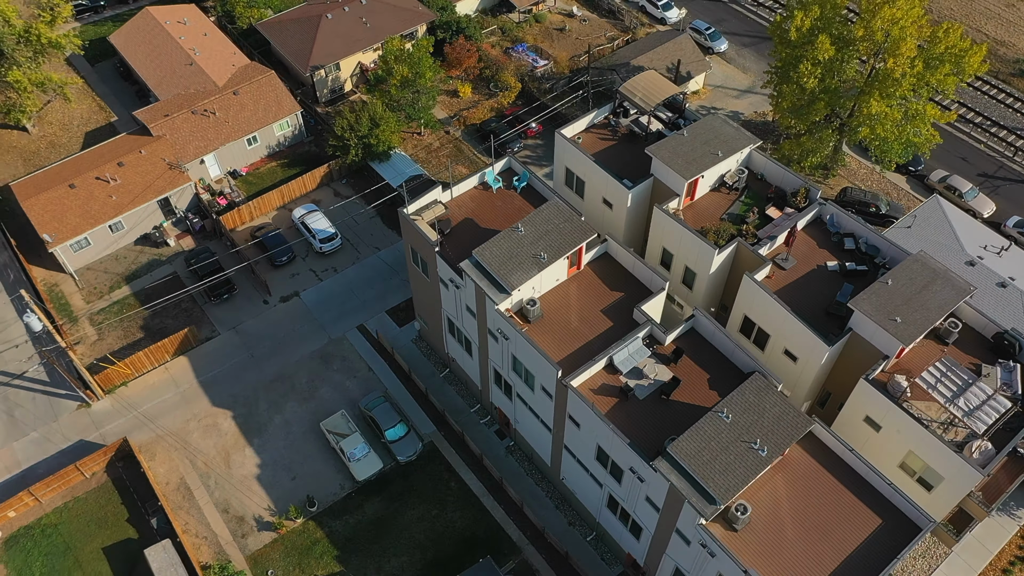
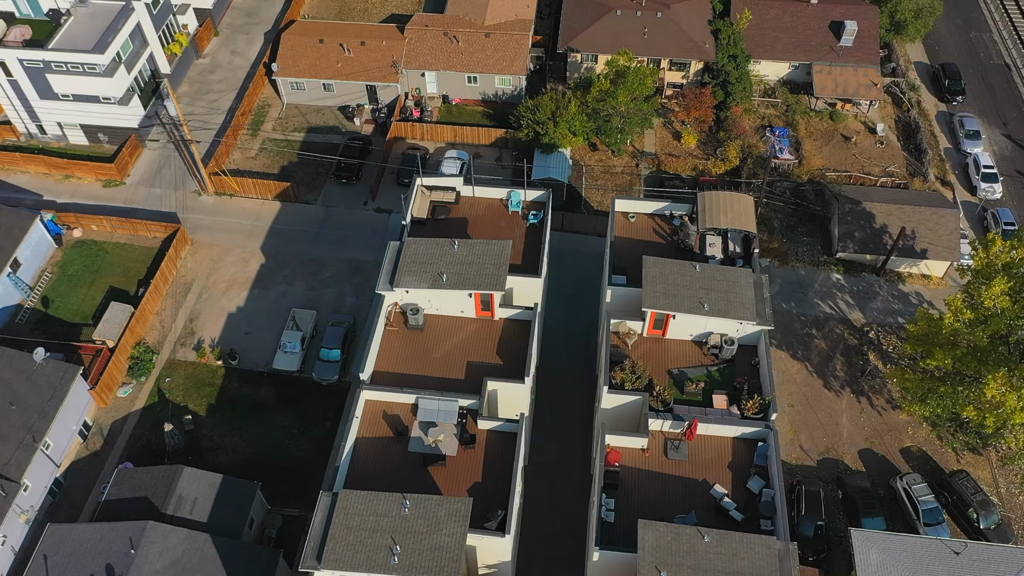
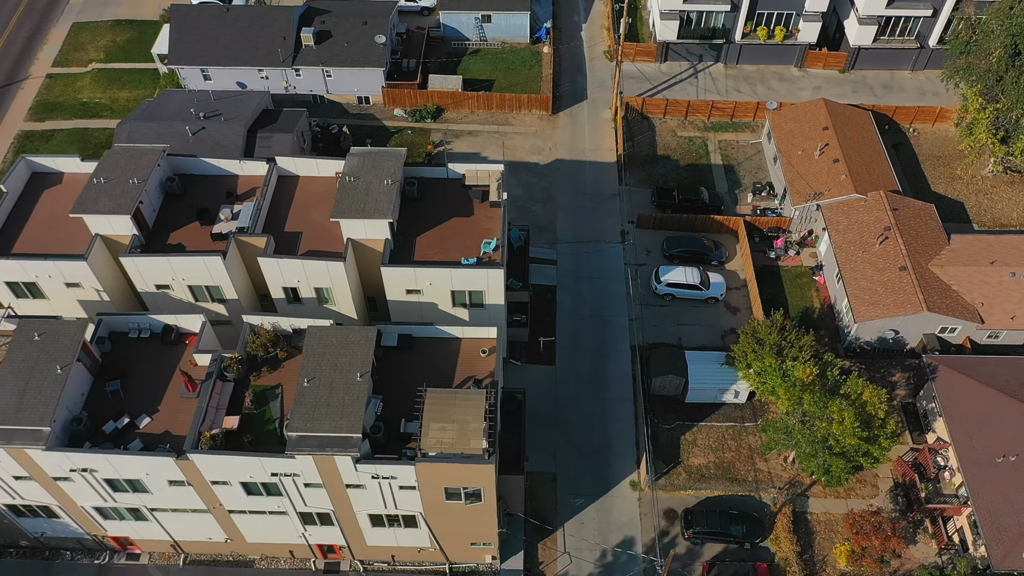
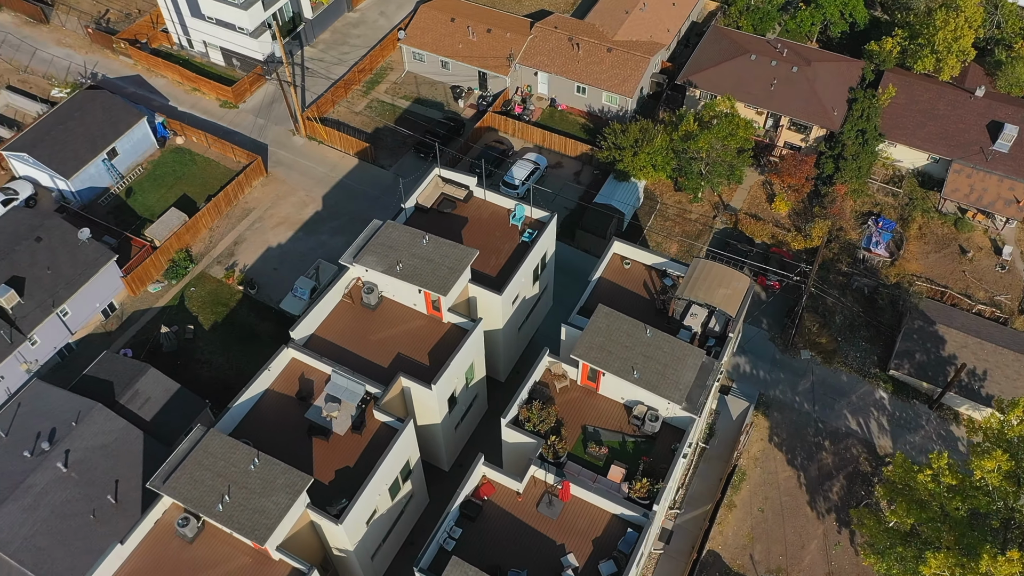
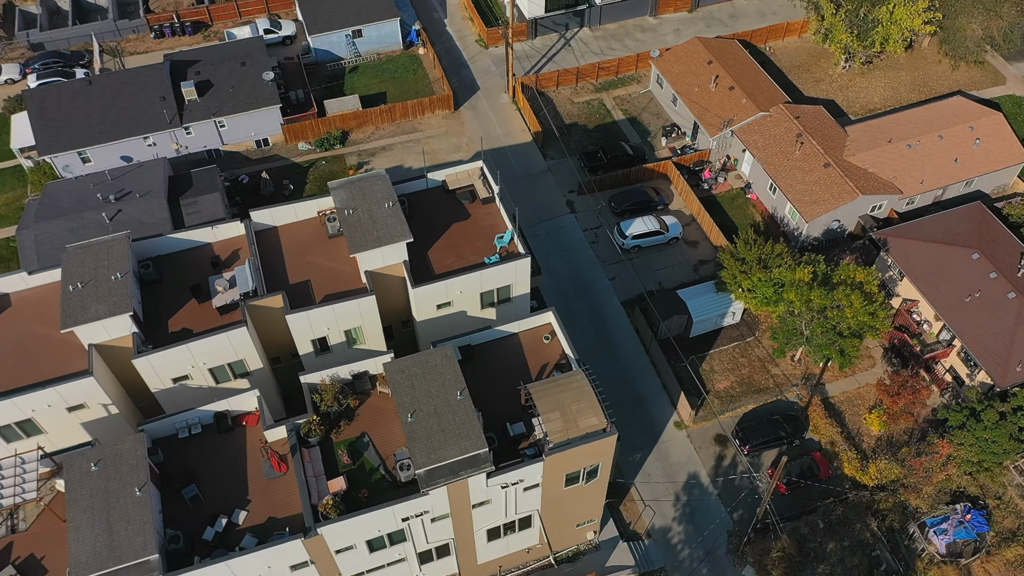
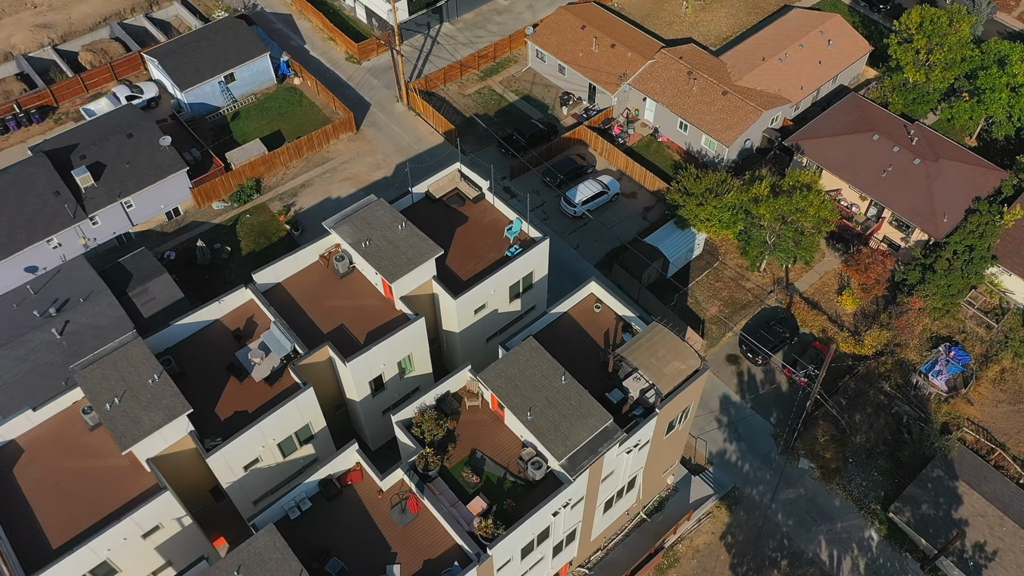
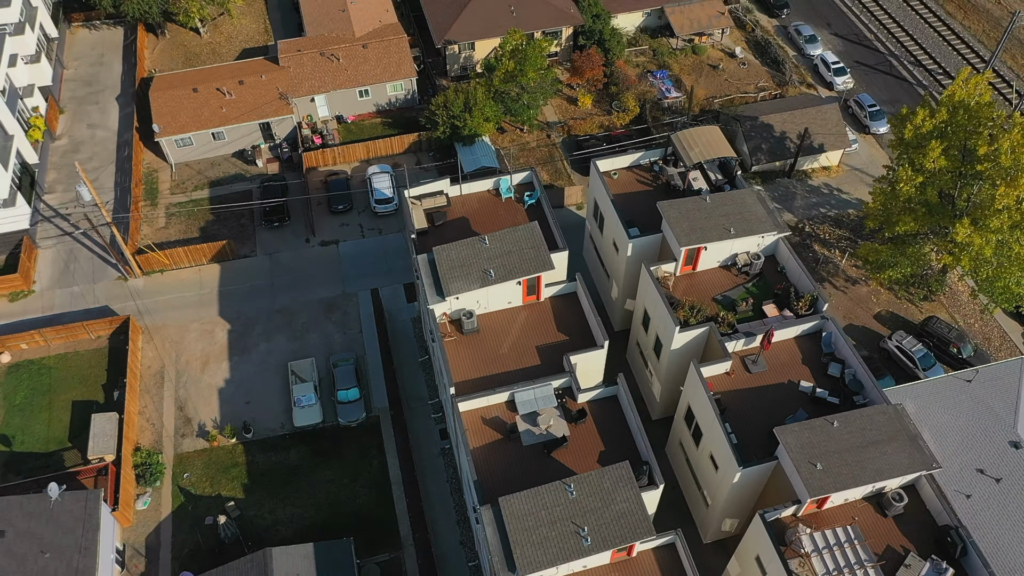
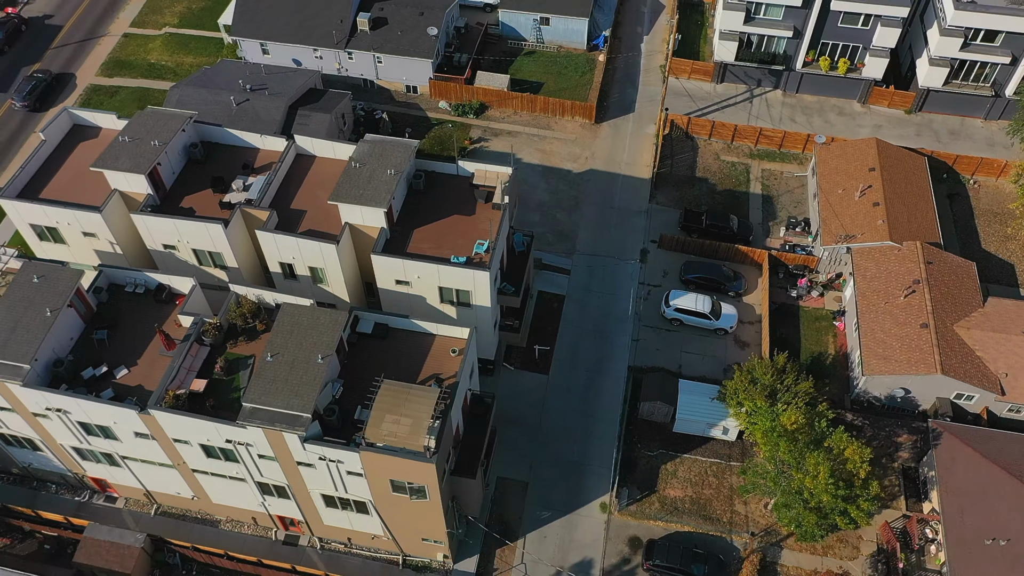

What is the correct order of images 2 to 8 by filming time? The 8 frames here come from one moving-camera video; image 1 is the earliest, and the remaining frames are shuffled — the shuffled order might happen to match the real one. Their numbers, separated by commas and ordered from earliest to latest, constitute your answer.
7, 2, 4, 6, 5, 3, 8
